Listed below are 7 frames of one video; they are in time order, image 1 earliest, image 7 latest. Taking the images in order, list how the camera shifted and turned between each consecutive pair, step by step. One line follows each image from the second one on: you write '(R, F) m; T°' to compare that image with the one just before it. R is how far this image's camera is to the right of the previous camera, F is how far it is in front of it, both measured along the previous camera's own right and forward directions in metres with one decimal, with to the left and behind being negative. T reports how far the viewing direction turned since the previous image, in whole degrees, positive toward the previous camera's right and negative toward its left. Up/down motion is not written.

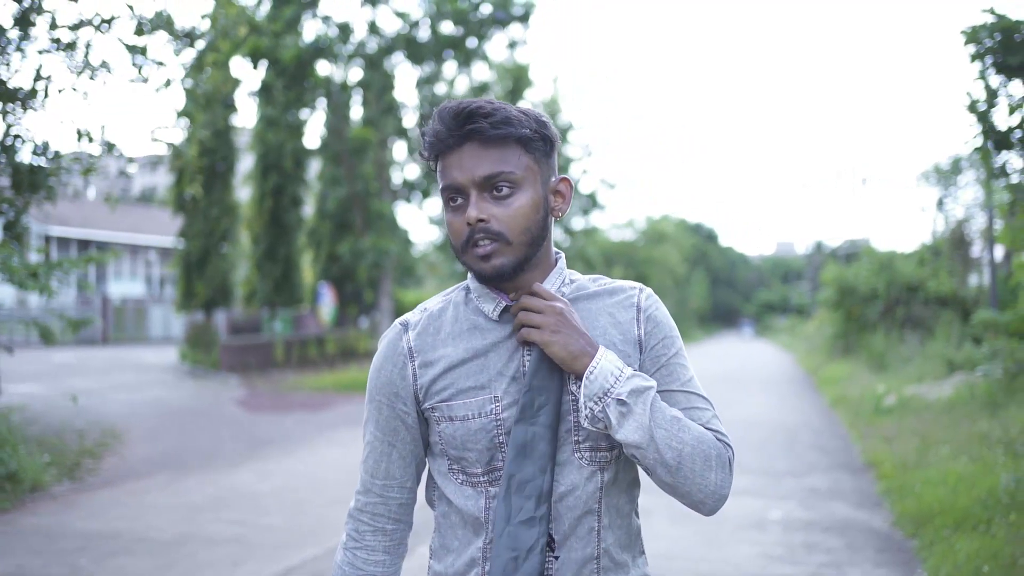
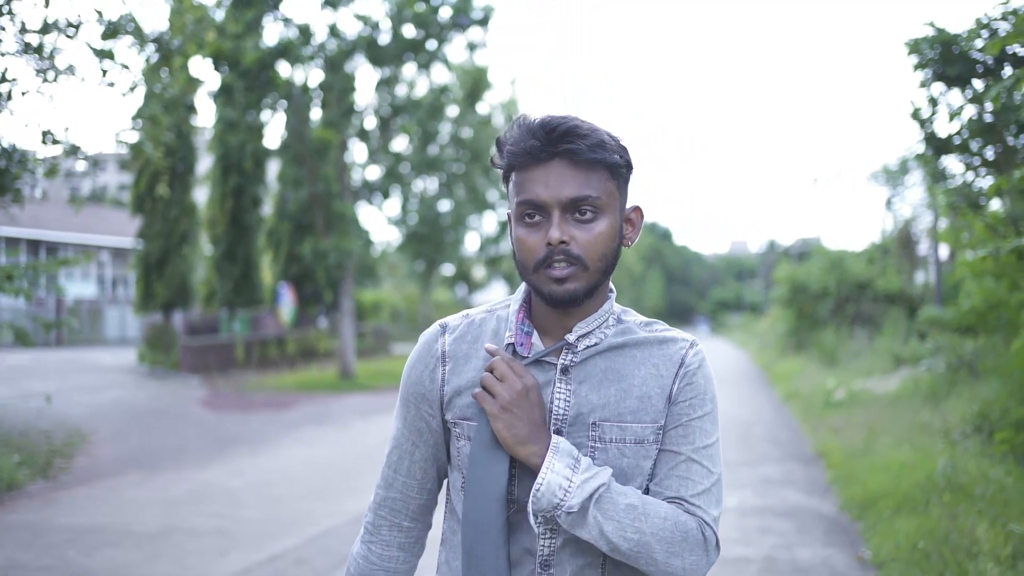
(-0.1, -0.3) m; +3°
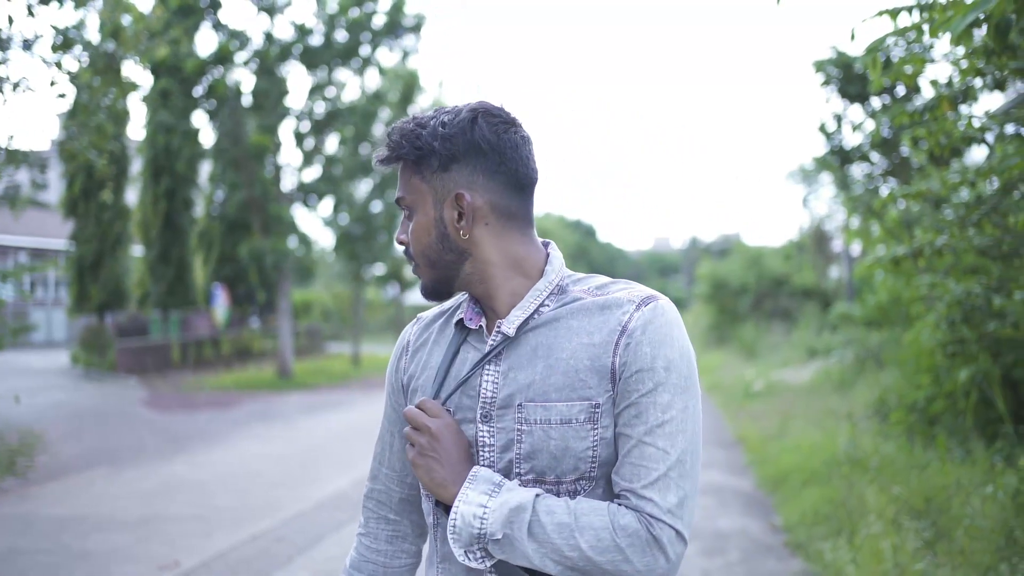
(-0.2, -0.6) m; +4°
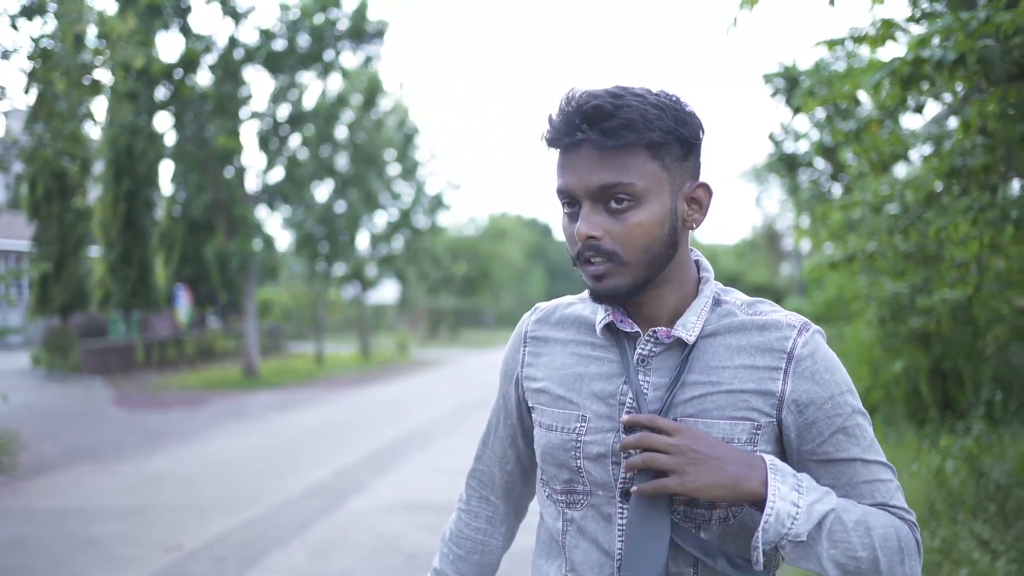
(-0.1, -0.5) m; +3°
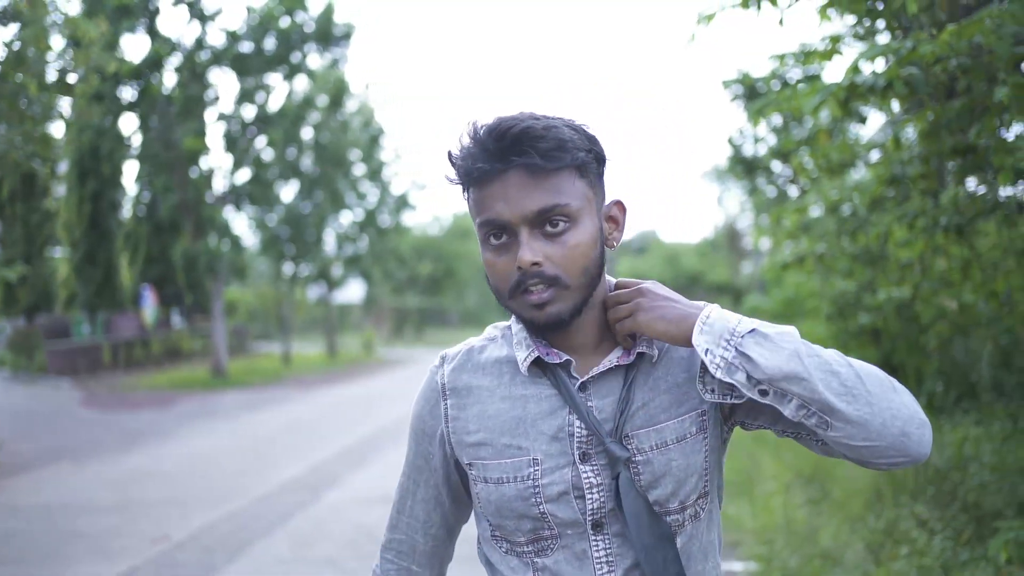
(-0.1, -0.3) m; +2°
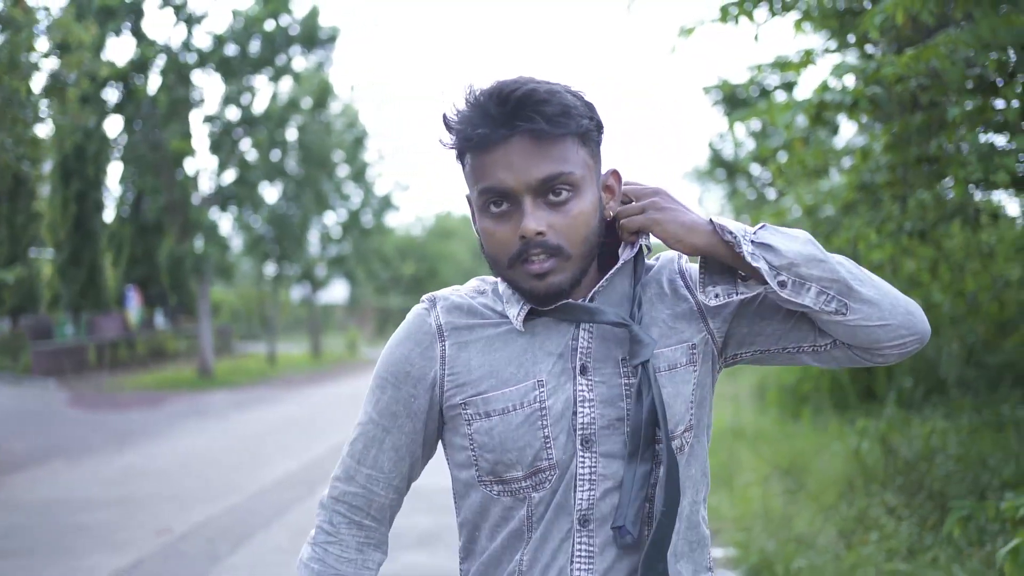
(0.0, -0.2) m; +1°
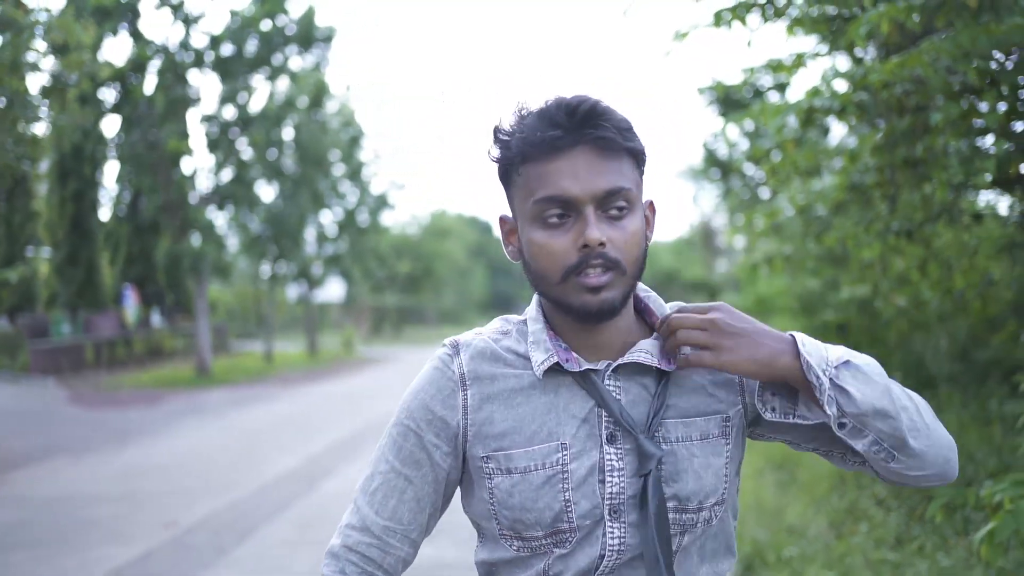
(0.0, -0.1) m; 0°
